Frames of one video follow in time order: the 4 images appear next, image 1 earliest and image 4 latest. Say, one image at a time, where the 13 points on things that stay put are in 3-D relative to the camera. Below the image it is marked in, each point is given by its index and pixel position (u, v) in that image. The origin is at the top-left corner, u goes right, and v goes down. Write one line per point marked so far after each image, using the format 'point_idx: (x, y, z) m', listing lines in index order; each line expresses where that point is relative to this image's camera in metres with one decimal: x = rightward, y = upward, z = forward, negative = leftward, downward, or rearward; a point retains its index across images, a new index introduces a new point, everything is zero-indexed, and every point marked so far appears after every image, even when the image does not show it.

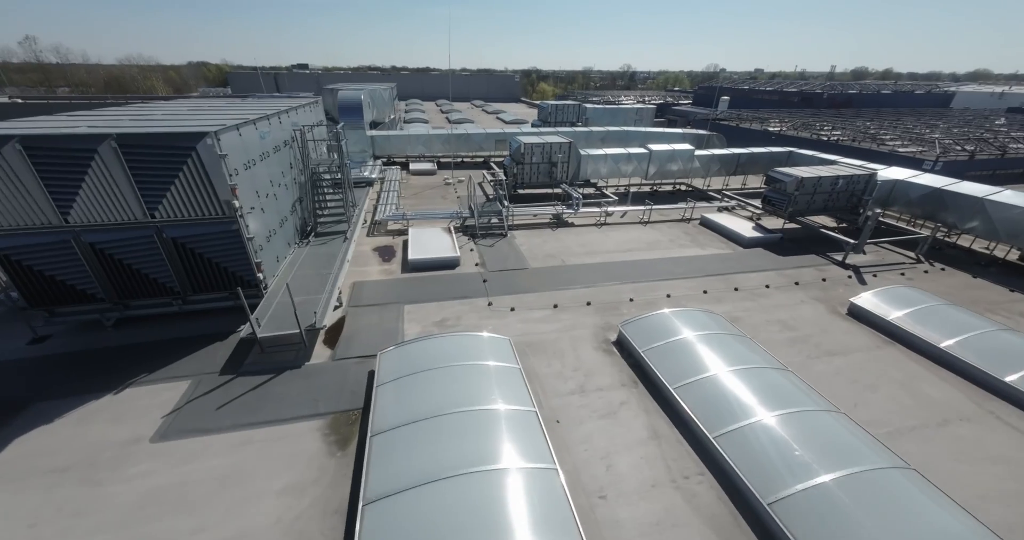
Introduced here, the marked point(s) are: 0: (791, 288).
0: (+10.3, -0.7, +13.5) m
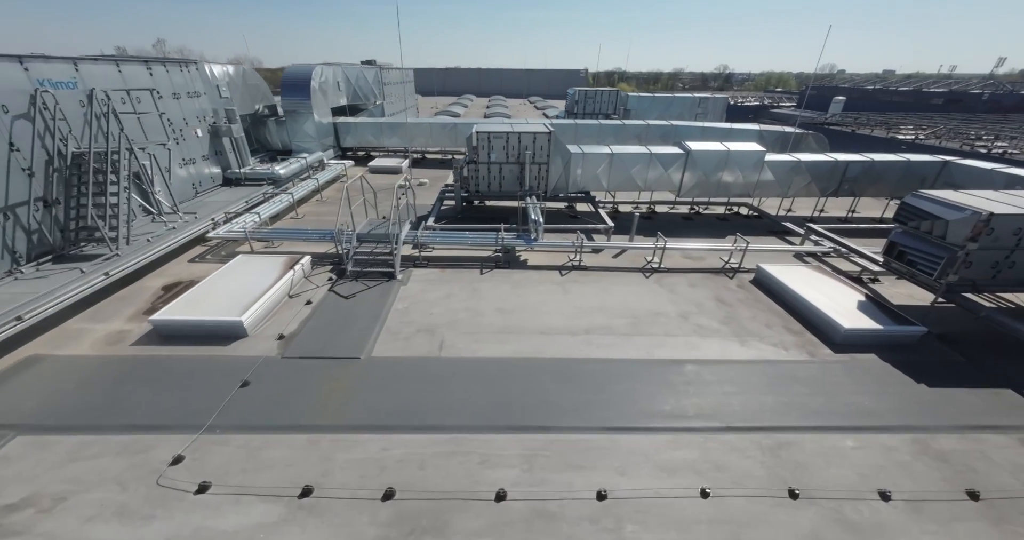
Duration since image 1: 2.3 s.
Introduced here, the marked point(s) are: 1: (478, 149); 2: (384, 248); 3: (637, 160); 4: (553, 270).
0: (+6.2, -3.4, +5.1) m
1: (-1.5, +4.6, +14.0) m
2: (-3.8, +0.7, +10.8) m
3: (+5.1, +4.5, +14.9) m
4: (+1.3, 0.0, +11.2) m
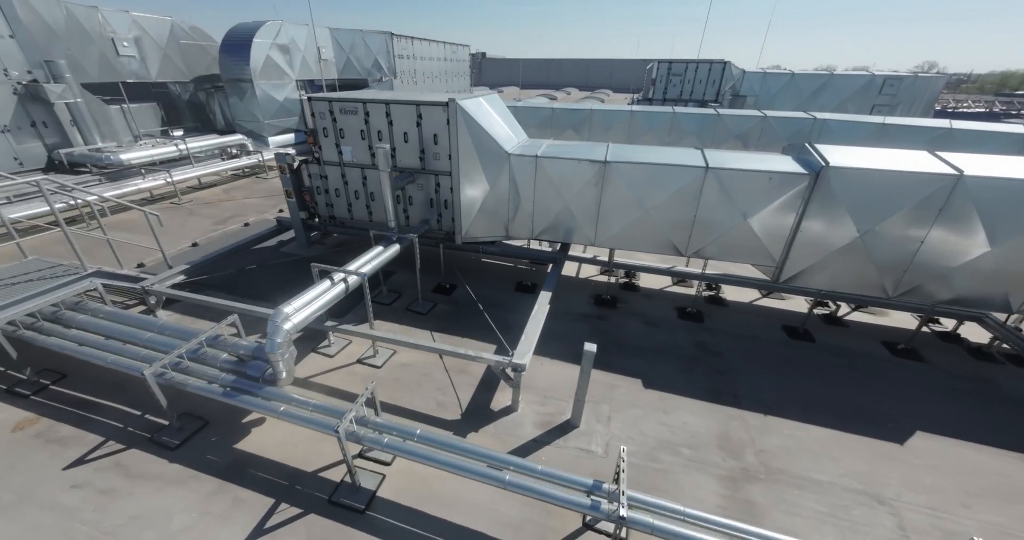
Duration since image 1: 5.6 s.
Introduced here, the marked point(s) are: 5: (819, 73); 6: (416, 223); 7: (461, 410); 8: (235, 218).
0: (-0.2, -6.4, -3.1) m
1: (-3.8, +2.7, +7.2) m
2: (-7.4, -0.9, +5.0) m
3: (+2.7, +1.5, +6.3) m
4: (-2.6, -2.3, +4.0) m
5: (+15.7, +10.2, +18.3) m
6: (-2.1, +1.0, +7.7) m
7: (-0.7, -2.0, +5.1) m
8: (-8.5, +1.6, +11.1) m
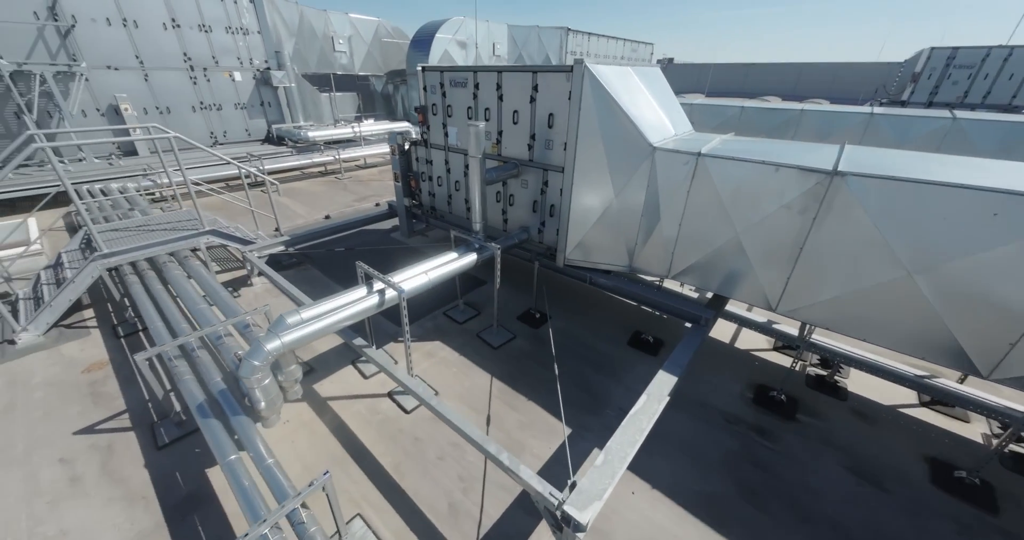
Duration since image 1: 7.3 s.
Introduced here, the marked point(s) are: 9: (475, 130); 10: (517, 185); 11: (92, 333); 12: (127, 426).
0: (-3.7, -6.4, -4.5) m
1: (-1.4, +2.7, +6.2) m
2: (-6.2, 0.0, +5.6) m
3: (+4.0, +0.4, +3.0) m
4: (-2.5, -2.3, +2.9) m
5: (+21.9, +5.7, +9.1) m
6: (0.0, +0.7, +6.1) m
7: (-0.3, -2.4, +3.2) m
8: (-4.5, +2.4, +11.6) m
9: (-0.5, +1.9, +4.9) m
10: (0.0, +1.3, +5.6) m
11: (-6.0, -0.9, +5.1) m
12: (-4.1, -1.7, +3.9) m
